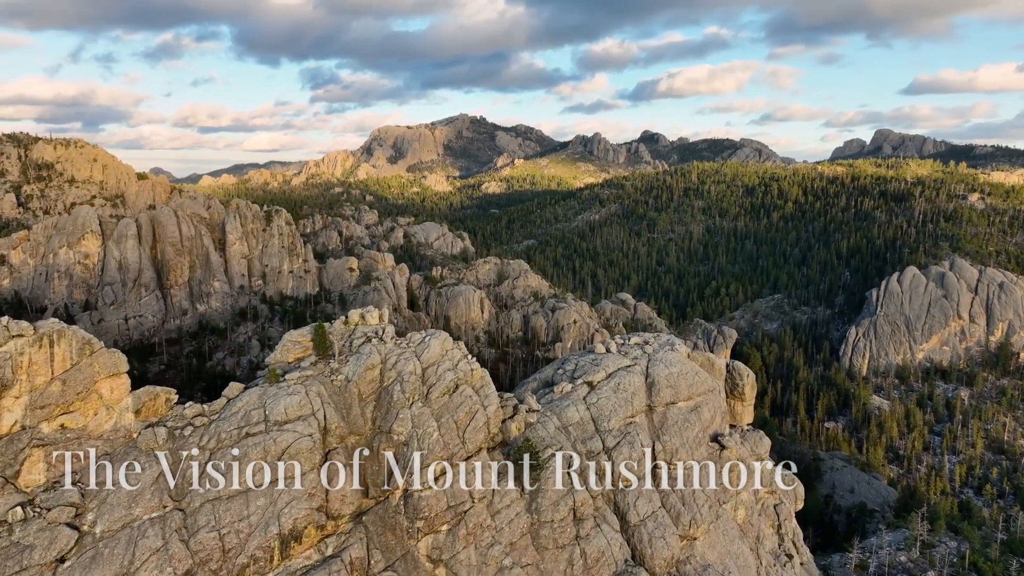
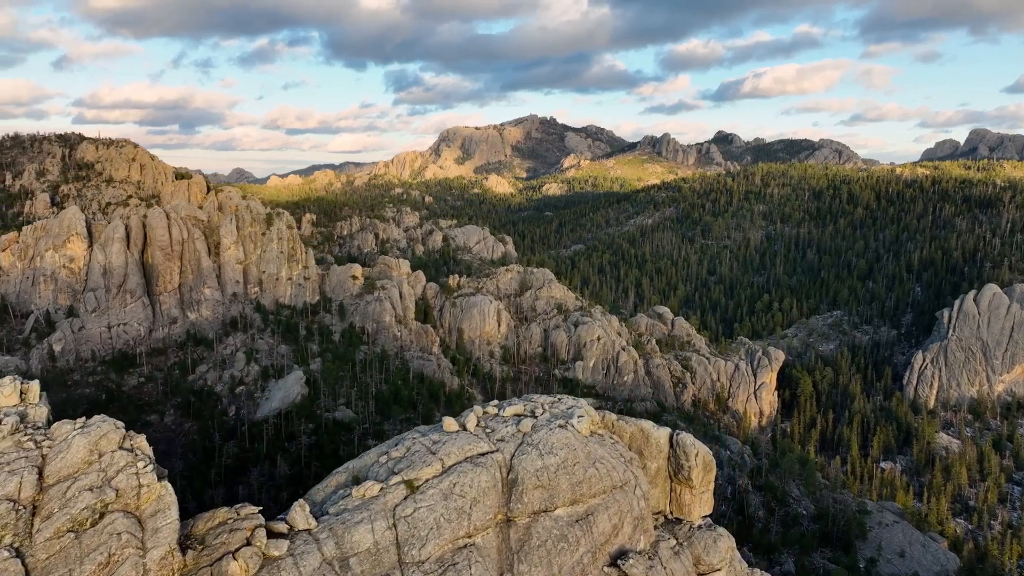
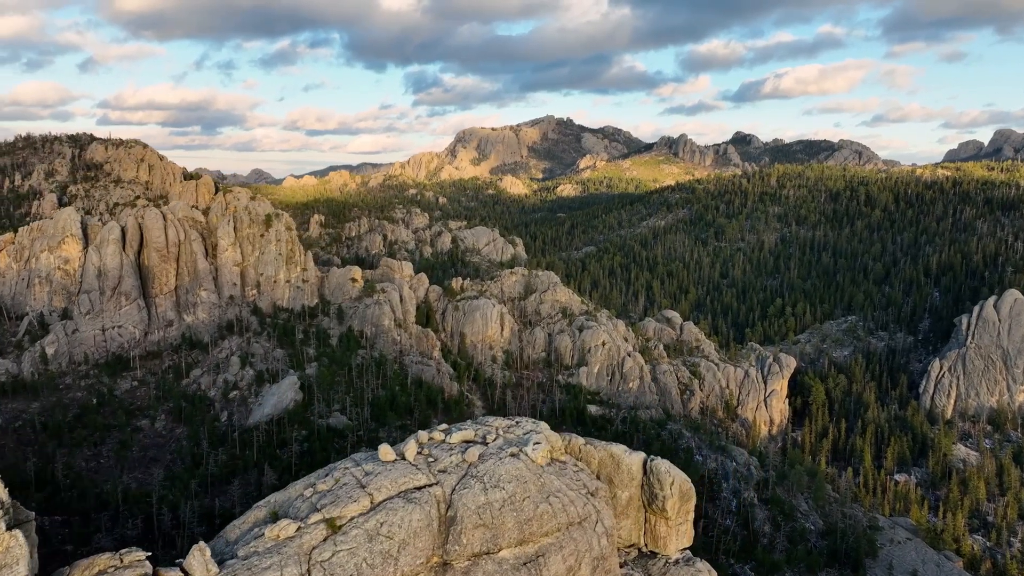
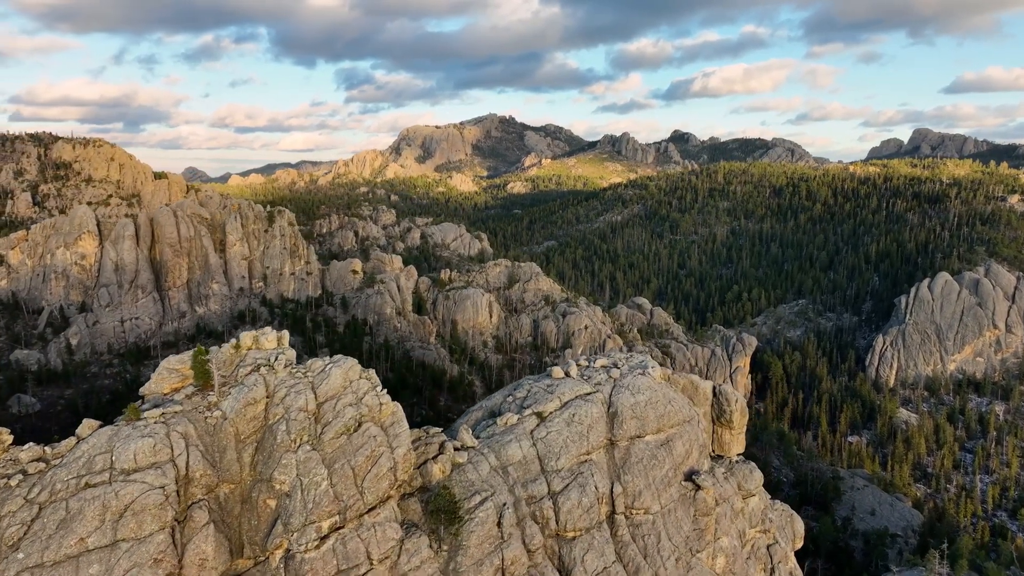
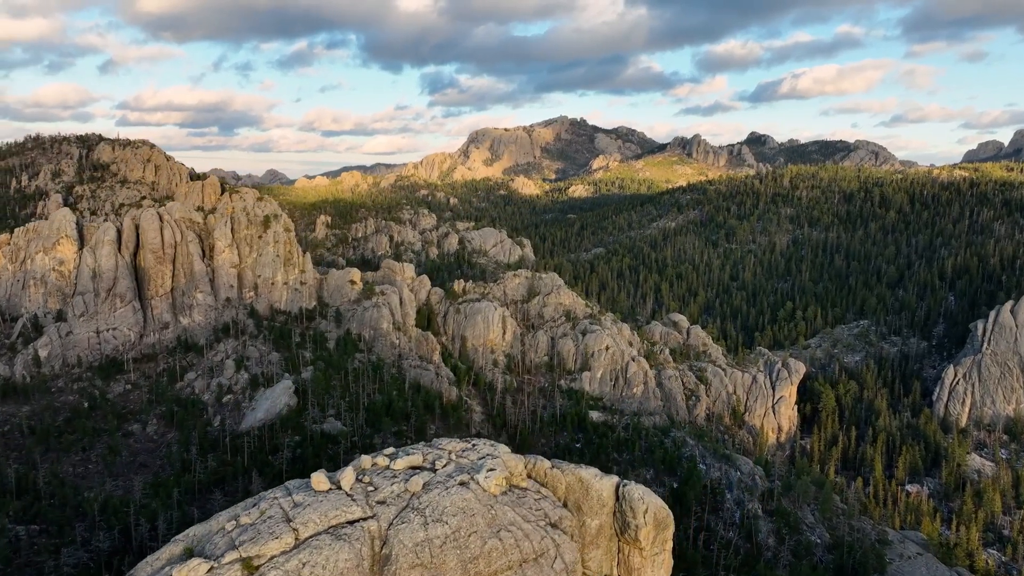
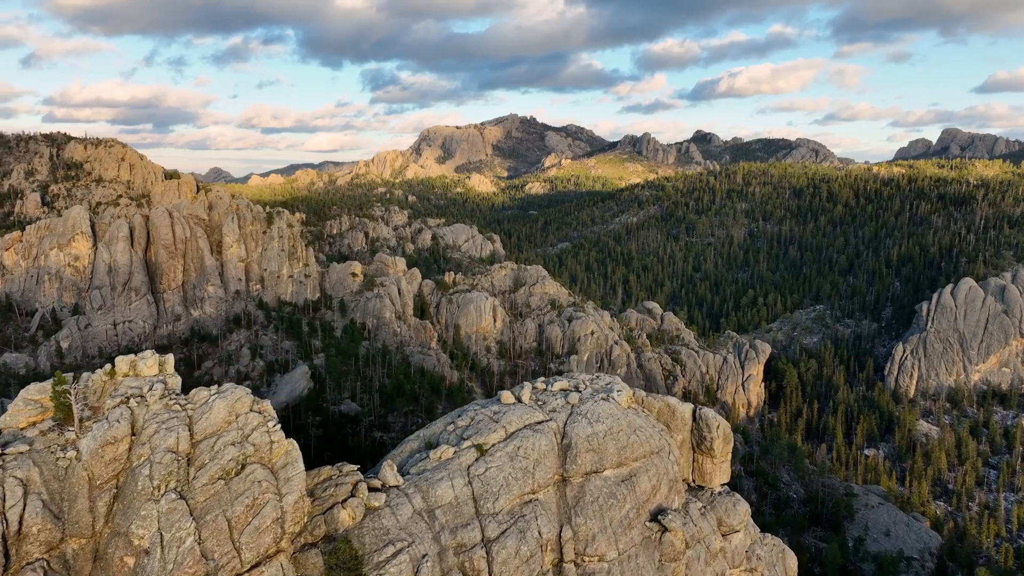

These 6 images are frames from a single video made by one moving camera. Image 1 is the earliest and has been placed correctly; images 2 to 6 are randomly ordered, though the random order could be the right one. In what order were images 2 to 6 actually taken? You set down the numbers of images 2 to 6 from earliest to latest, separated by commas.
4, 6, 2, 3, 5
